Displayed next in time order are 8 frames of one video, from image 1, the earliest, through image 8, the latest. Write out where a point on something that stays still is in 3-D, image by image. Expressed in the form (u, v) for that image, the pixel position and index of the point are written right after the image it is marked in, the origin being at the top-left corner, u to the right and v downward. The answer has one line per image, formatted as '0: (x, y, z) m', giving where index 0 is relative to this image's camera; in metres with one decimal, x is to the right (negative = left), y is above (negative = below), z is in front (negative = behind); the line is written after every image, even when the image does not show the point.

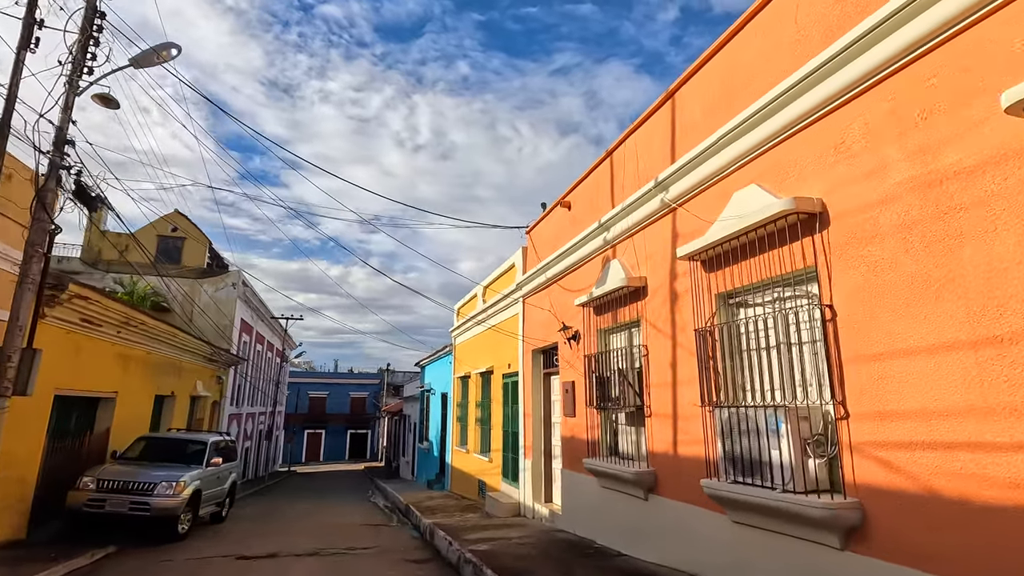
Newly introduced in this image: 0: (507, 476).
0: (-0.1, -4.0, +11.3) m
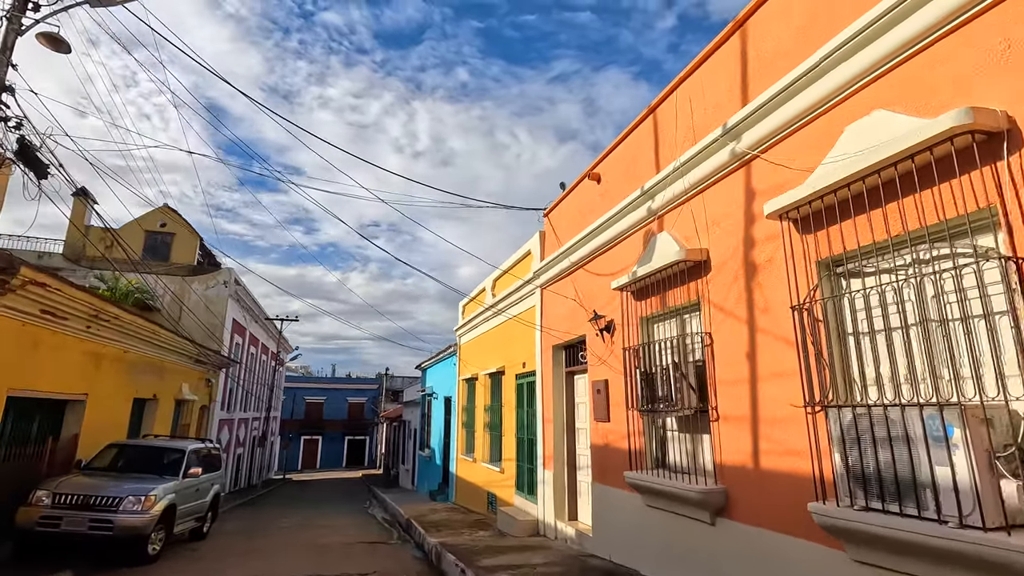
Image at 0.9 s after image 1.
0: (+0.2, -3.8, +10.1) m
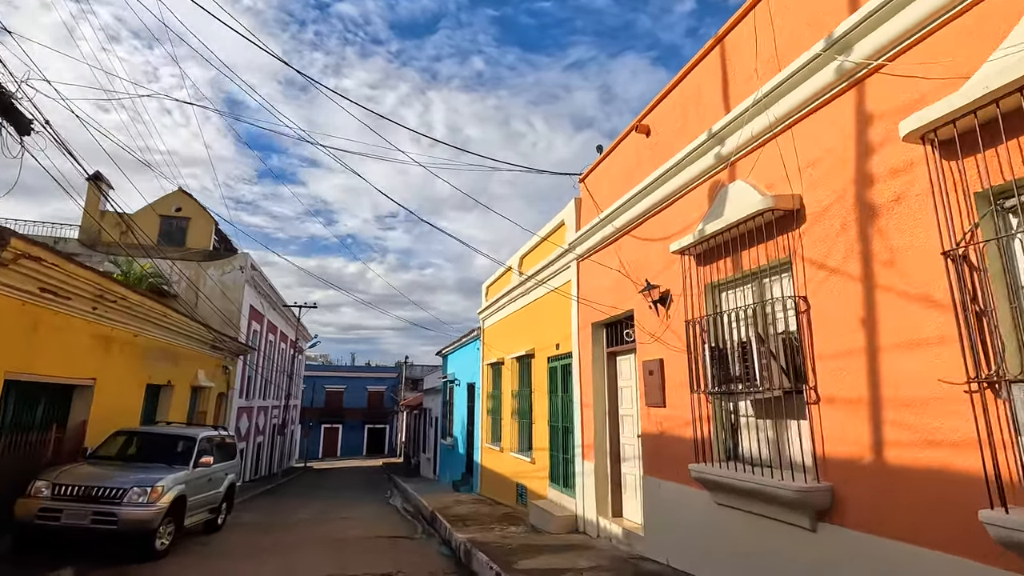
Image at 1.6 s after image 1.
0: (+0.7, -3.4, +9.3) m
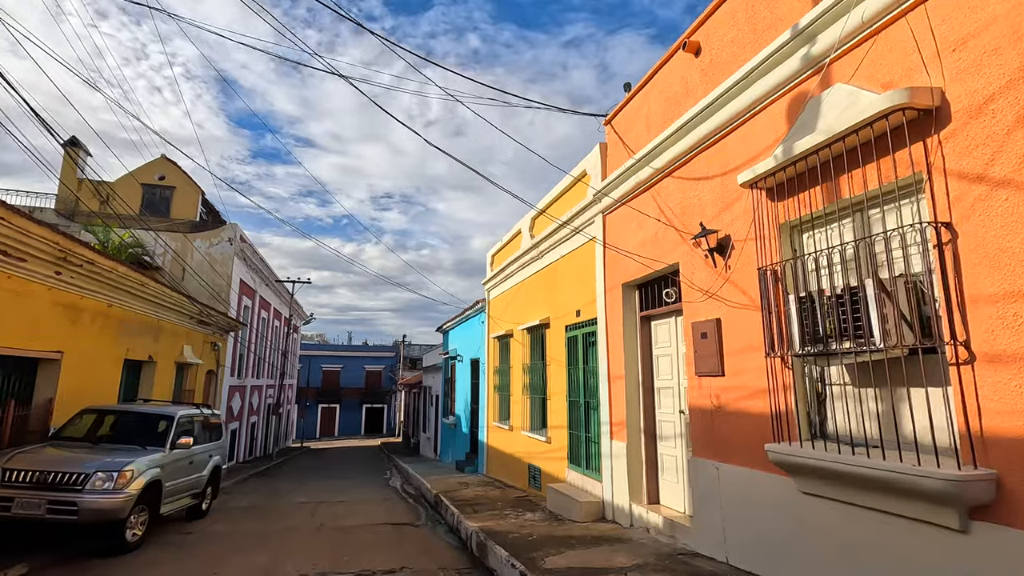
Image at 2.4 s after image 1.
0: (+1.0, -2.7, +8.3) m
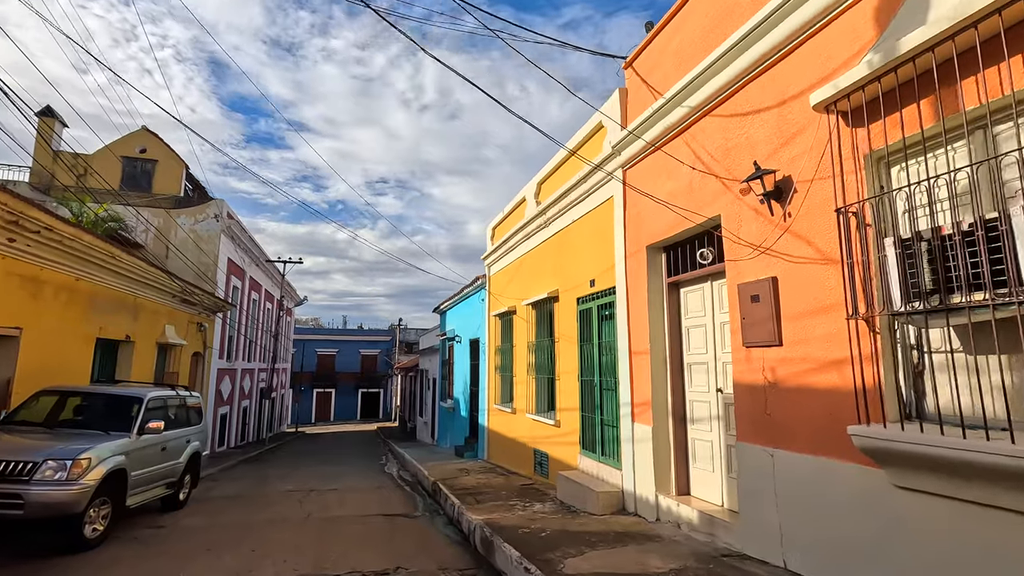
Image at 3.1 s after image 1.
0: (+1.1, -2.3, +7.5) m
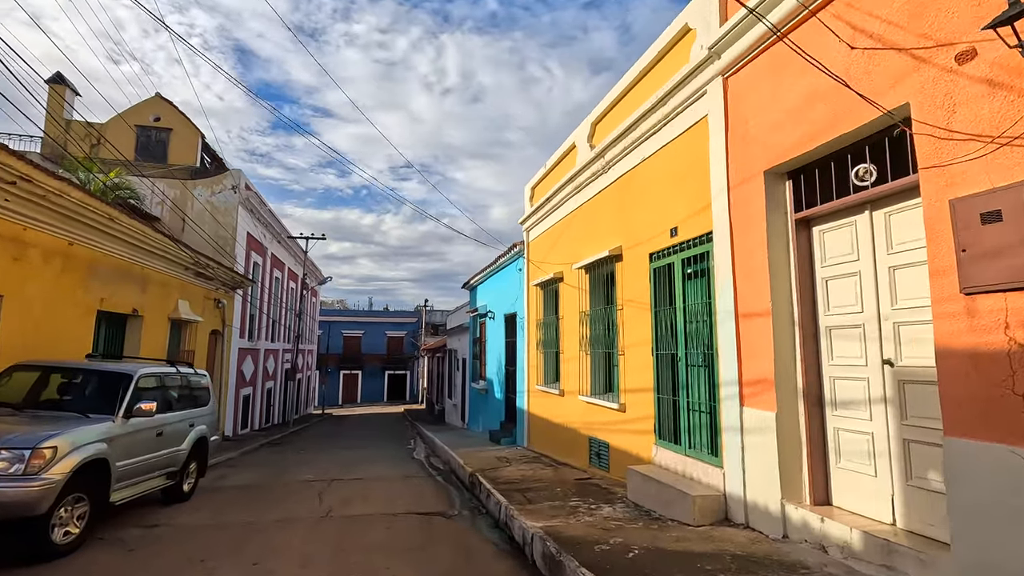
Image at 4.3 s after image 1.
0: (+1.8, -1.7, +6.1) m
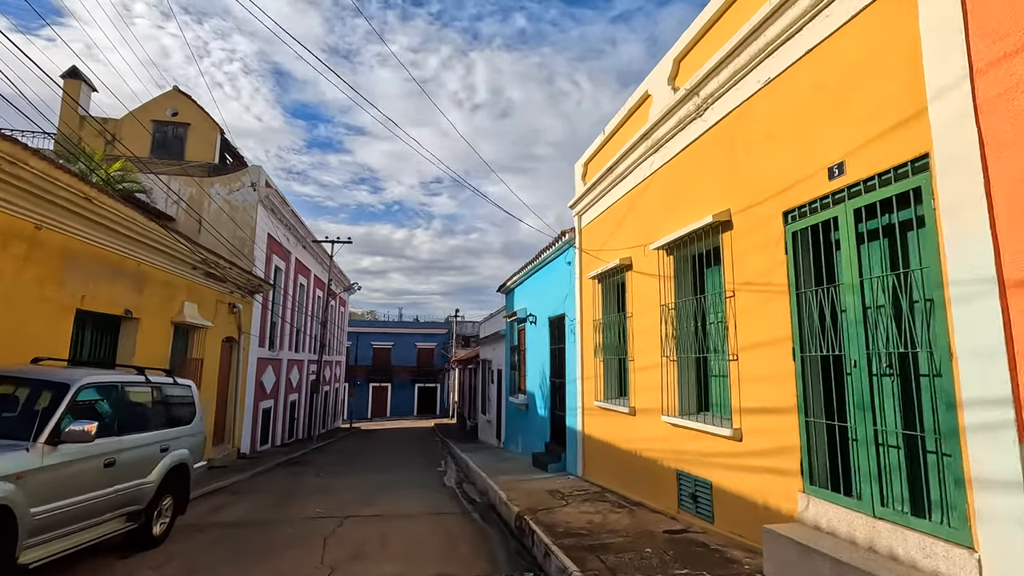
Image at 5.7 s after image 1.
0: (+2.4, -1.5, +4.0) m
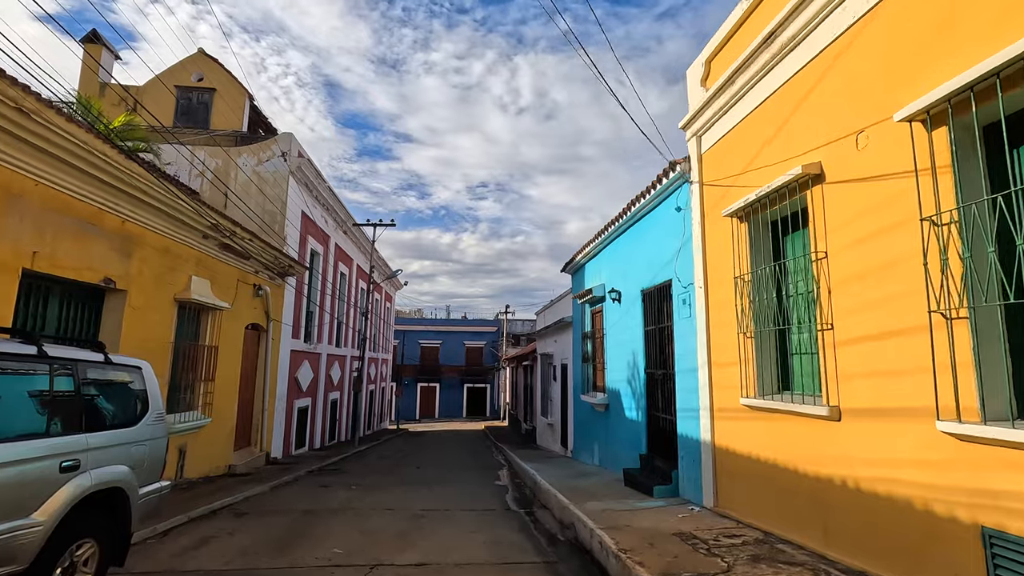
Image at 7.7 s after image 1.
0: (+3.1, -0.8, +1.0) m
